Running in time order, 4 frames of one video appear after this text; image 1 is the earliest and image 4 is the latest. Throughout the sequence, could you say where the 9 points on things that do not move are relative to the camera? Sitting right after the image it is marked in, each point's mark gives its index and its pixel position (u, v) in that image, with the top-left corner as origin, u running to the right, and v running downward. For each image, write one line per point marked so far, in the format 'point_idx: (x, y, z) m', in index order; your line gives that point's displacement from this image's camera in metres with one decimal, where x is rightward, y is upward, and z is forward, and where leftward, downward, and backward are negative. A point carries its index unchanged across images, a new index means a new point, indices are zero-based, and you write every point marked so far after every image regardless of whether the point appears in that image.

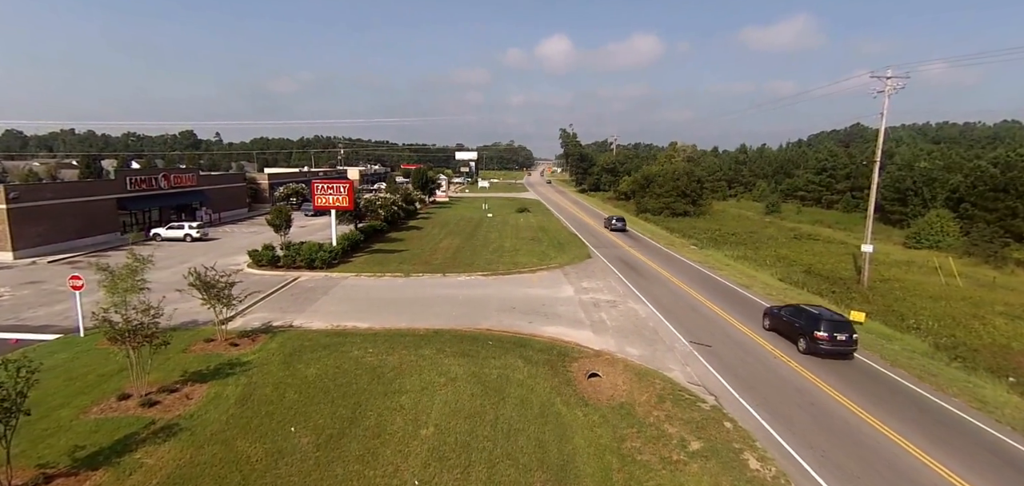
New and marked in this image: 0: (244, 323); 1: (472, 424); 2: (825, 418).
0: (-9.4, -2.8, +18.3) m
1: (-0.9, -4.1, +11.8) m
2: (+7.4, -4.1, +12.3) m
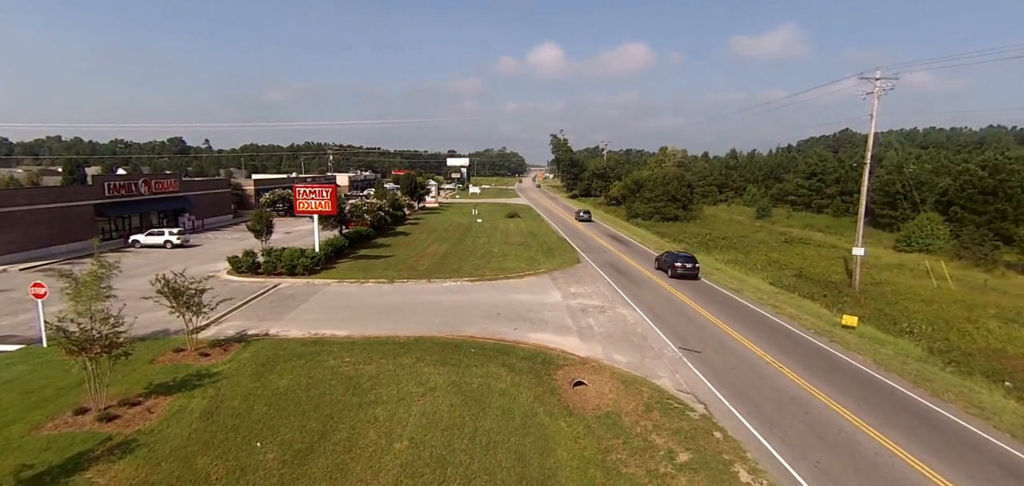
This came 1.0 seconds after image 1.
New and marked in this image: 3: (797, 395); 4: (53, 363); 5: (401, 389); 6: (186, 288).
0: (-10.0, -3.0, +17.6) m
1: (-1.4, -4.2, +11.2) m
2: (+6.9, -4.2, +11.8) m
3: (+7.3, -3.9, +13.4) m
4: (-13.0, -3.4, +14.7) m
5: (-2.9, -3.8, +13.4) m
6: (-9.7, -1.3, +15.4) m
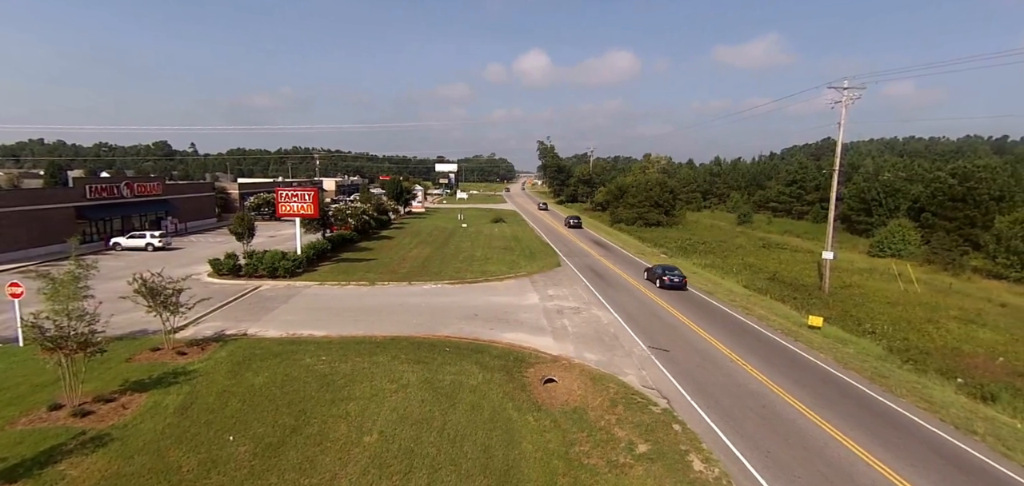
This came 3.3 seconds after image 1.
0: (-10.8, -3.1, +17.8) m
1: (-2.1, -4.2, +11.5) m
2: (+6.2, -4.2, +12.3) m
3: (+6.5, -4.0, +13.9) m
4: (-13.8, -3.4, +14.8) m
5: (-3.6, -3.8, +13.7) m
6: (-10.5, -1.3, +15.6) m
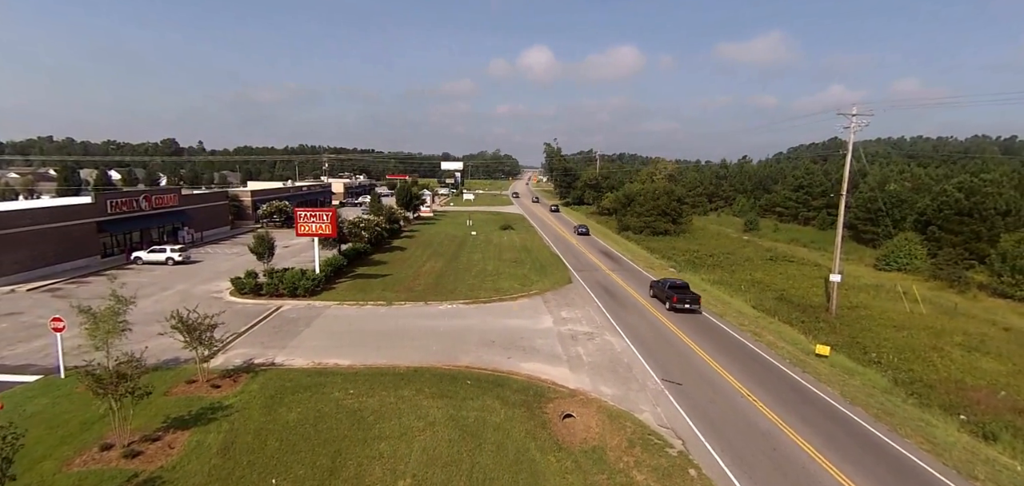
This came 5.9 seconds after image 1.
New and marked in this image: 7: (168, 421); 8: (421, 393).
0: (-10.2, -4.2, +18.5) m
1: (-1.5, -5.5, +12.3) m
2: (+6.8, -5.5, +13.0) m
3: (+7.1, -5.2, +14.5) m
4: (-13.1, -4.6, +15.6) m
5: (-3.0, -5.0, +14.4) m
6: (-9.8, -2.5, +16.3) m
7: (-9.5, -4.9, +14.3) m
8: (-2.8, -4.7, +16.3) m
